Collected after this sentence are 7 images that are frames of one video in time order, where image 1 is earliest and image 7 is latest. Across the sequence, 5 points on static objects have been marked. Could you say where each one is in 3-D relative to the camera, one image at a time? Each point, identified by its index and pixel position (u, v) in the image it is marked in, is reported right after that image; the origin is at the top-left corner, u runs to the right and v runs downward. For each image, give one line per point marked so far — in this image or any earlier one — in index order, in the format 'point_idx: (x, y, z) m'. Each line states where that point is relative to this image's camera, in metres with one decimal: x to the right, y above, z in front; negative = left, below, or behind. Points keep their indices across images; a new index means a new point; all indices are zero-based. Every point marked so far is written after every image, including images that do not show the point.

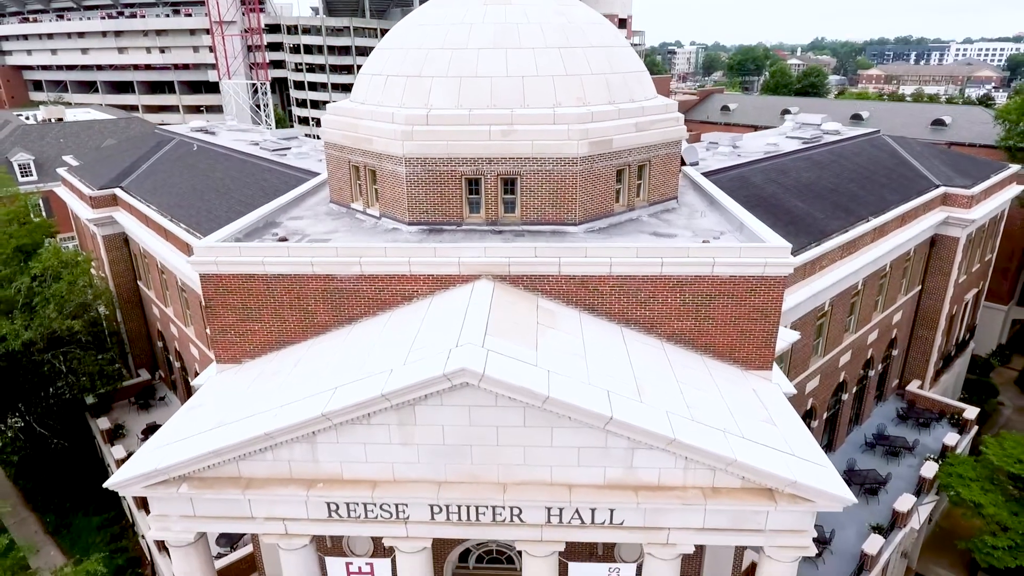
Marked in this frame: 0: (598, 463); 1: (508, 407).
0: (+1.3, -2.7, +10.0) m
1: (-0.1, -1.8, +9.7) m
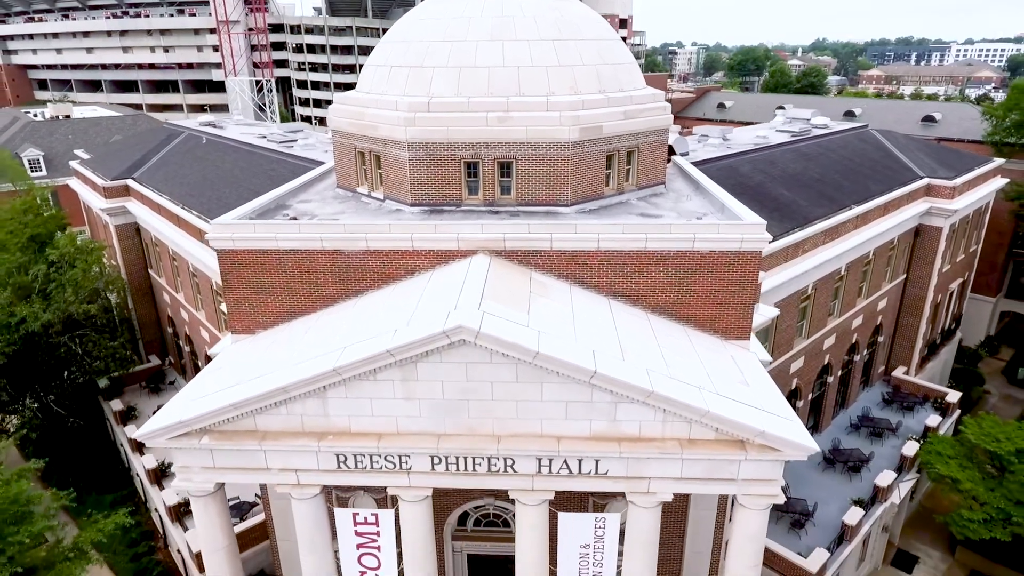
0: (+1.2, -2.2, +11.0) m
1: (-0.2, -1.2, +10.7) m
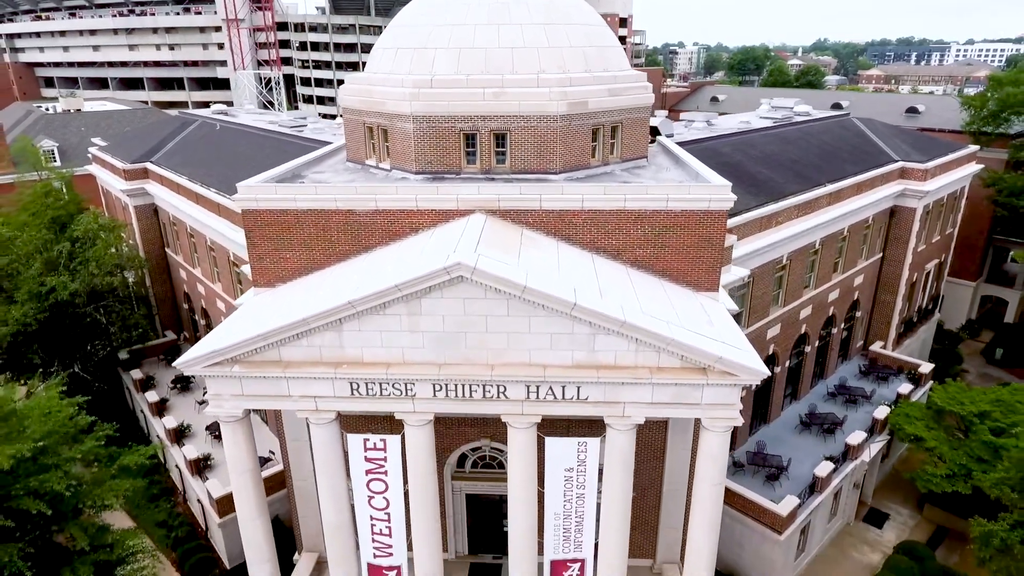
0: (+1.1, -1.1, +12.6) m
1: (-0.3, -0.2, +12.3) m
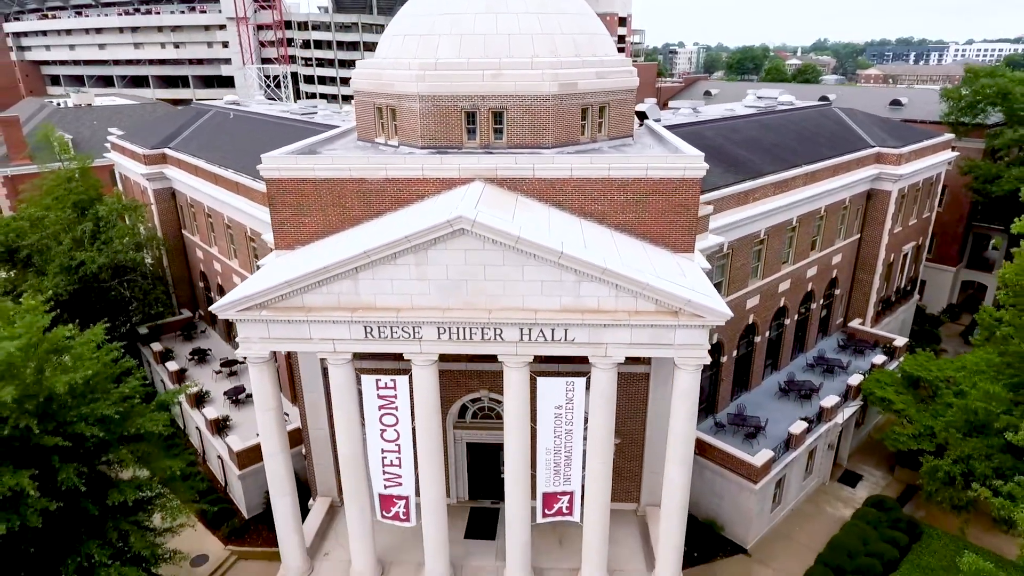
0: (+1.0, -0.1, +14.3) m
1: (-0.4, +0.9, +14.0) m
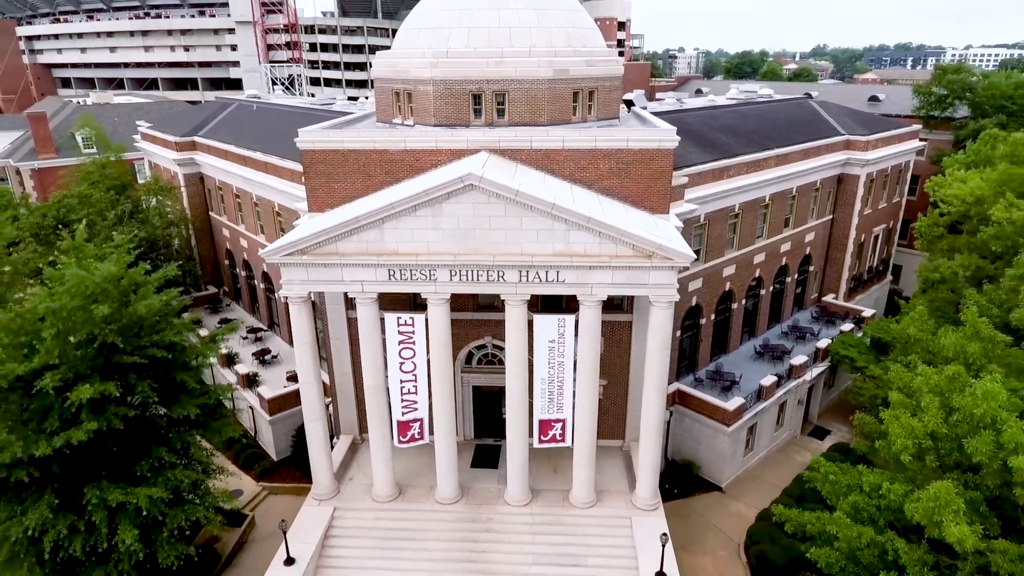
0: (+1.0, +1.3, +17.1) m
1: (-0.4, +2.2, +16.8) m
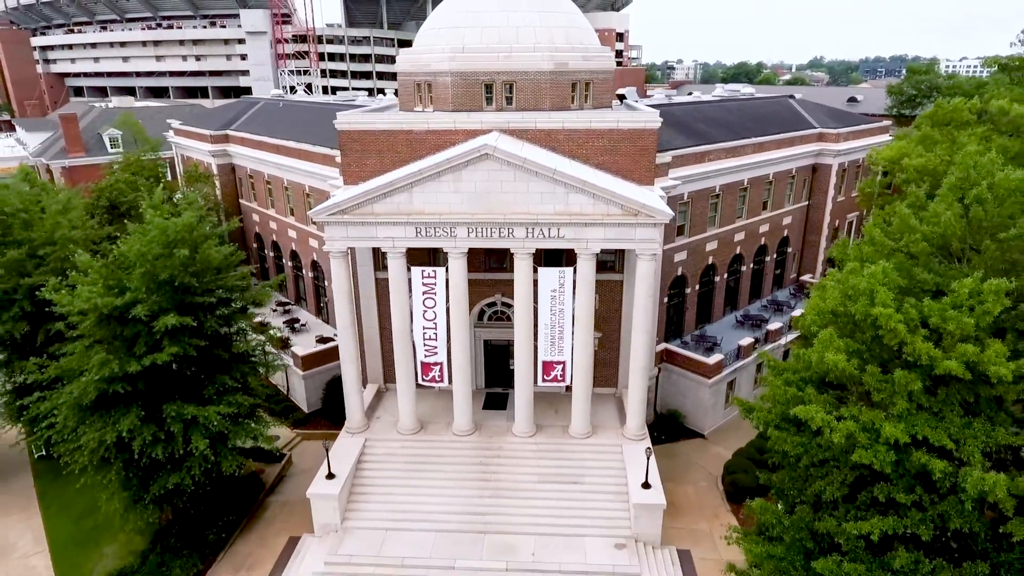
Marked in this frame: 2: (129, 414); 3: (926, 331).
0: (+1.2, +2.8, +20.4) m
1: (-0.2, +3.7, +20.1) m
2: (-10.9, -3.6, +18.2) m
3: (+6.9, -0.7, +10.7) m
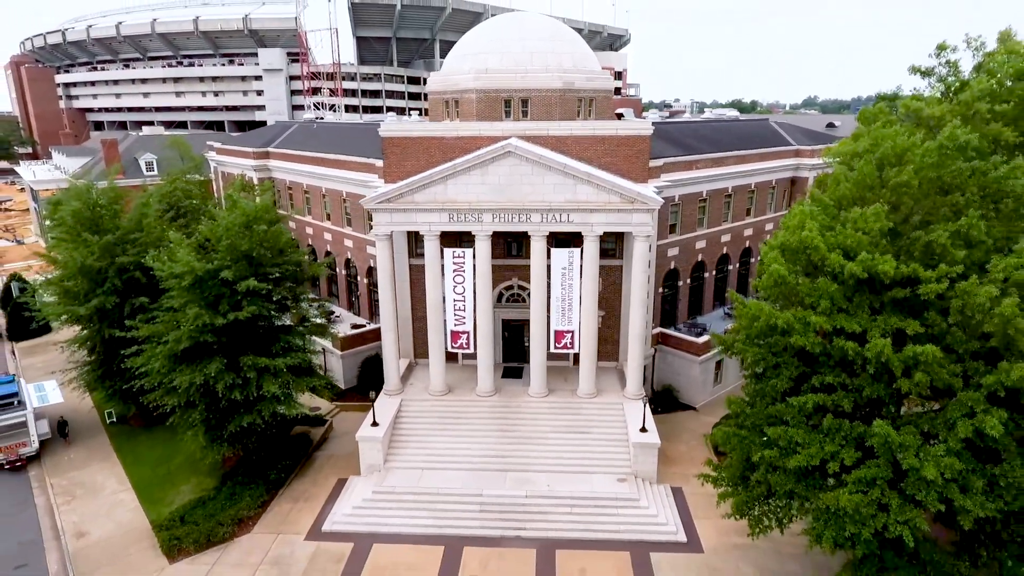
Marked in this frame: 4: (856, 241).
0: (+1.9, +3.7, +24.5) m
1: (+0.5, +4.7, +24.3) m
2: (-10.3, -2.5, +22.1) m
3: (+7.6, +0.8, +14.6) m
4: (+7.8, +1.1, +14.3) m
